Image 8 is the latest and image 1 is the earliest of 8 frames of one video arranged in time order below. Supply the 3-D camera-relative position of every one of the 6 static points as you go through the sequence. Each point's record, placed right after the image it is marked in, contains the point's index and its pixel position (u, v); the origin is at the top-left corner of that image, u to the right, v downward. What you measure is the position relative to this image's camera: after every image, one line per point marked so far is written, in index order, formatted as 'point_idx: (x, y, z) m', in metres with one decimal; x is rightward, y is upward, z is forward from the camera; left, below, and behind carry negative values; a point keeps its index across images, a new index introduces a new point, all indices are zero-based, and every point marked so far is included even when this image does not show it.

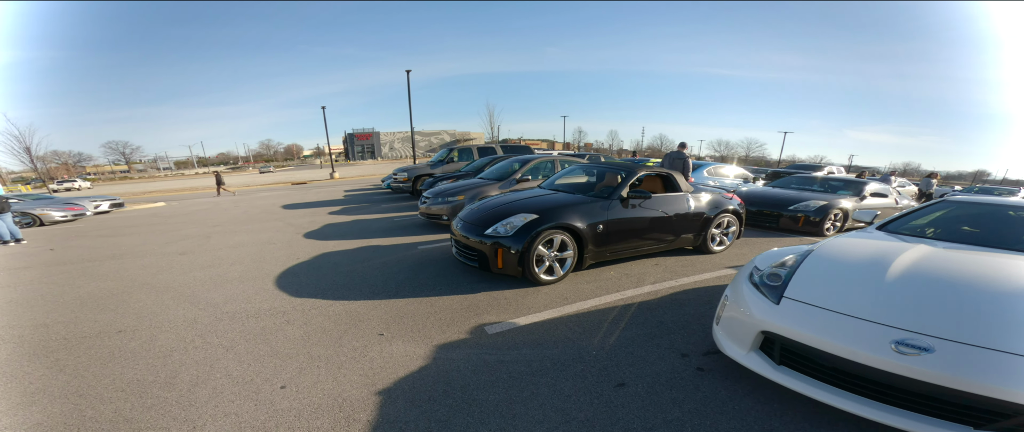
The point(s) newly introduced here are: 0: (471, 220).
0: (-0.5, -0.1, +4.3) m
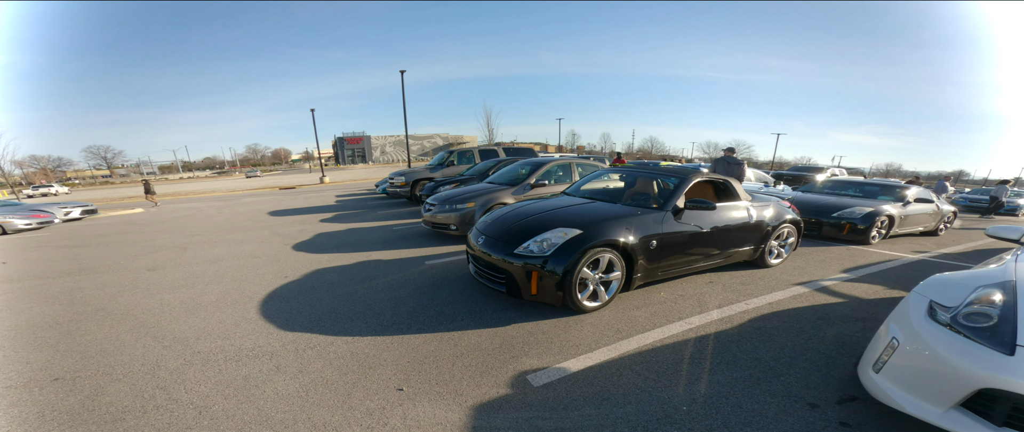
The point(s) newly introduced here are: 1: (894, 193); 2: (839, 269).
0: (-0.2, -0.2, +3.6) m
1: (+6.8, +0.4, +6.4) m
2: (+4.1, -0.7, +4.5) m
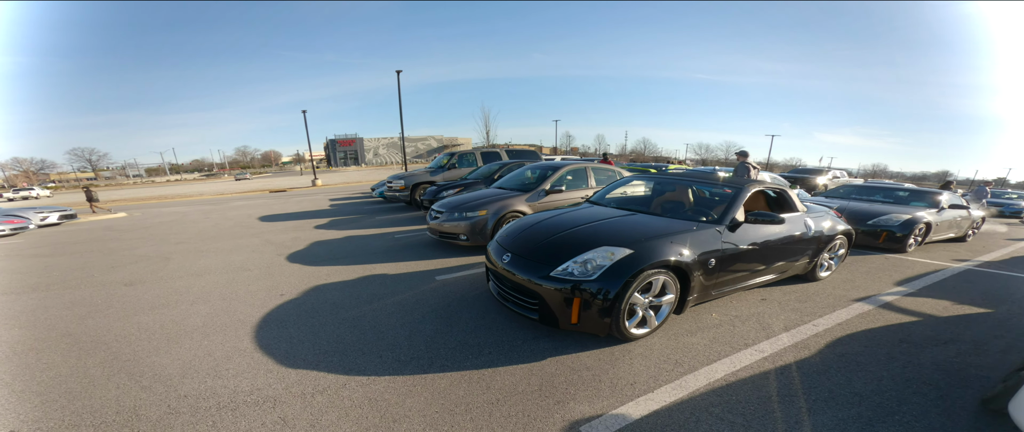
0: (+0.1, -0.3, +3.2) m
1: (+7.0, +0.3, +6.1) m
2: (+4.4, -0.8, +4.2) m
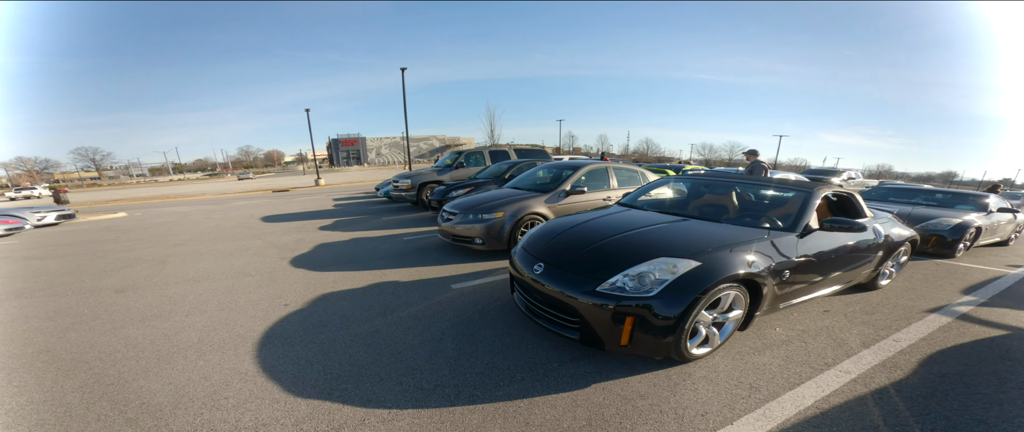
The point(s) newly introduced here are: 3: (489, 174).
0: (+0.3, -0.3, +2.8) m
1: (+7.3, +0.2, +5.7) m
2: (+4.7, -0.8, +3.8) m
3: (-0.7, +1.2, +10.1) m
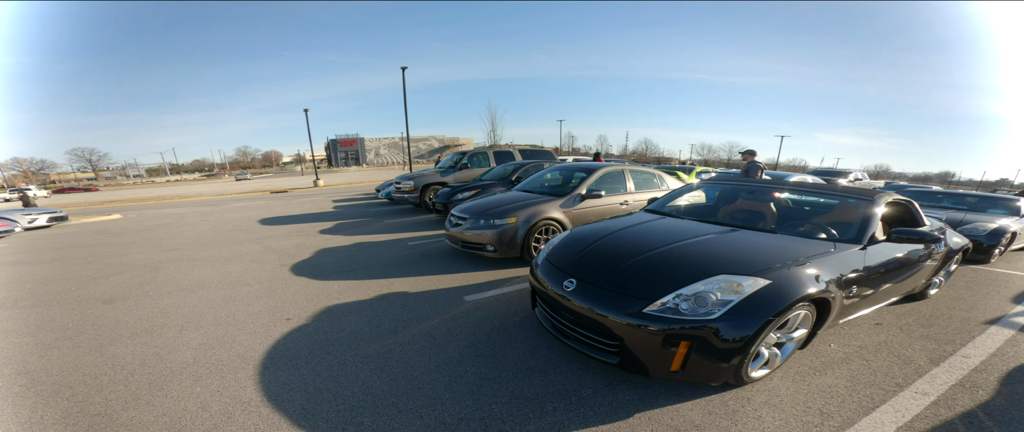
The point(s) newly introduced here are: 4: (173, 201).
0: (+0.5, -0.4, +2.6) m
1: (+7.5, +0.2, +5.5) m
2: (+4.9, -0.9, +3.6) m
3: (-0.5, +1.1, +9.8) m
4: (-18.6, +0.8, +19.9) m
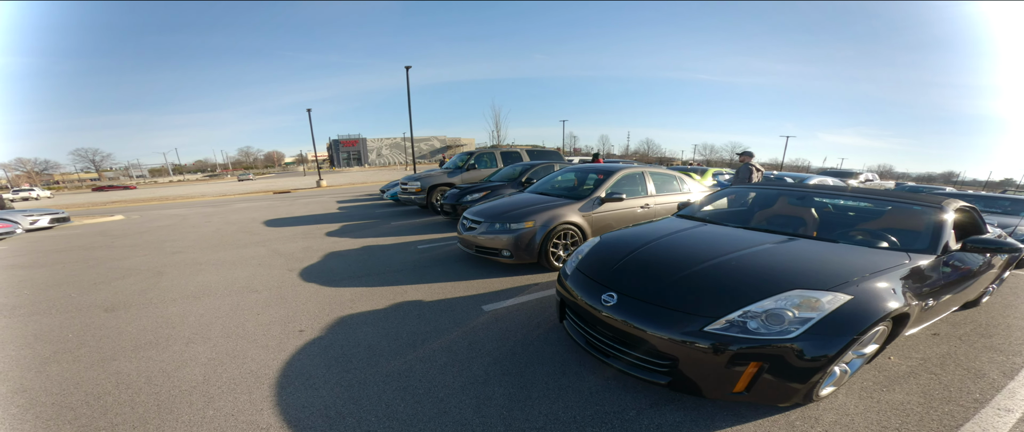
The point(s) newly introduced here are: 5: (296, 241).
0: (+0.7, -0.5, +2.4) m
1: (+7.8, +0.1, +5.3) m
2: (+5.1, -0.9, +3.3) m
3: (-0.2, +1.0, +9.6) m
4: (-18.3, +0.8, +19.8) m
5: (-4.7, -0.6, +8.0) m
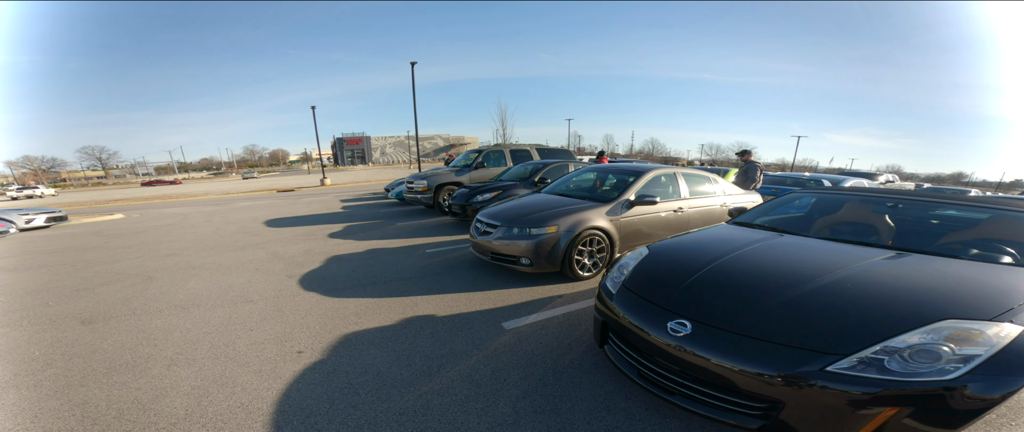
0: (+1.0, -0.5, +1.9) m
1: (+8.0, 0.0, +4.7) m
2: (+5.3, -1.0, +2.8) m
3: (+0.1, +1.0, +9.2) m
4: (-17.9, +0.9, +19.5) m
5: (-4.5, -0.6, +7.5) m
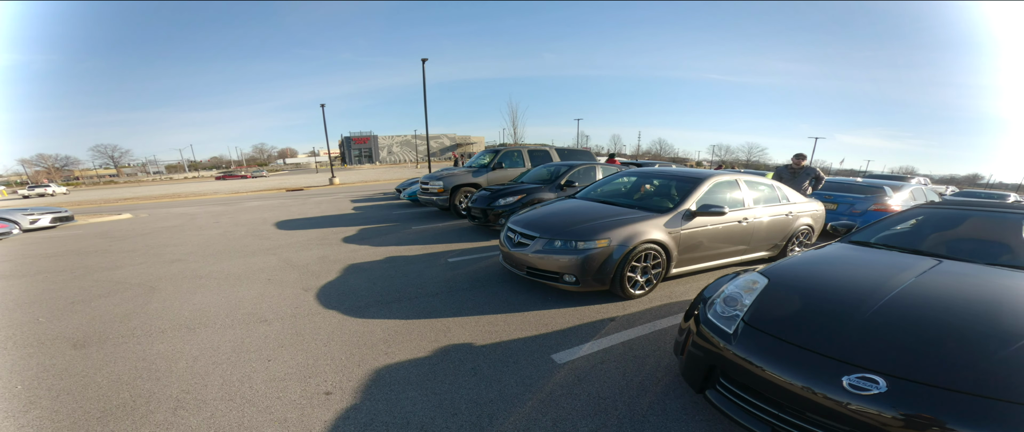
0: (+1.4, -0.6, +1.4) m
1: (+8.5, -0.1, +4.1) m
2: (+5.8, -1.1, +2.3) m
3: (+0.6, +0.9, +8.7) m
4: (-17.3, +0.9, +19.2) m
5: (-3.9, -0.7, +7.1) m
